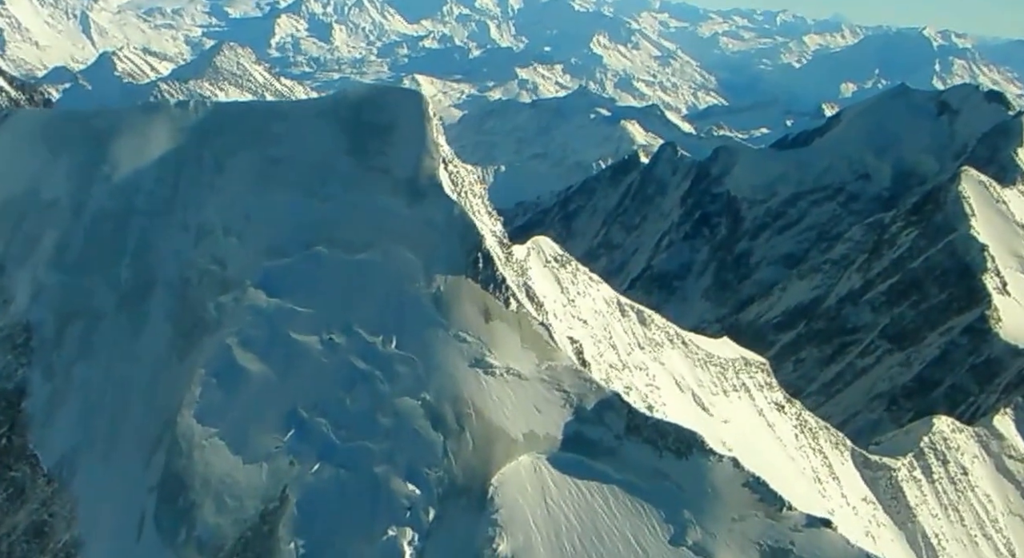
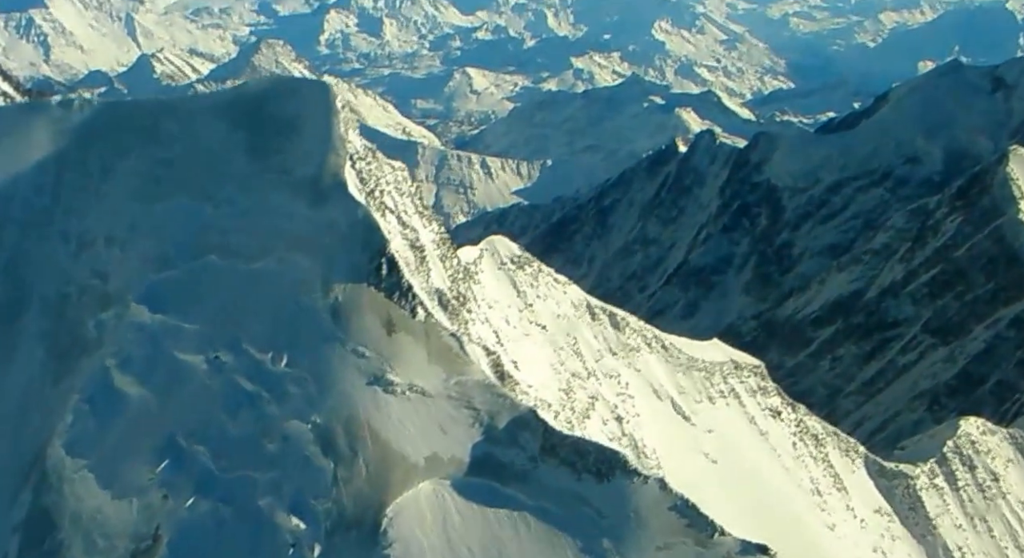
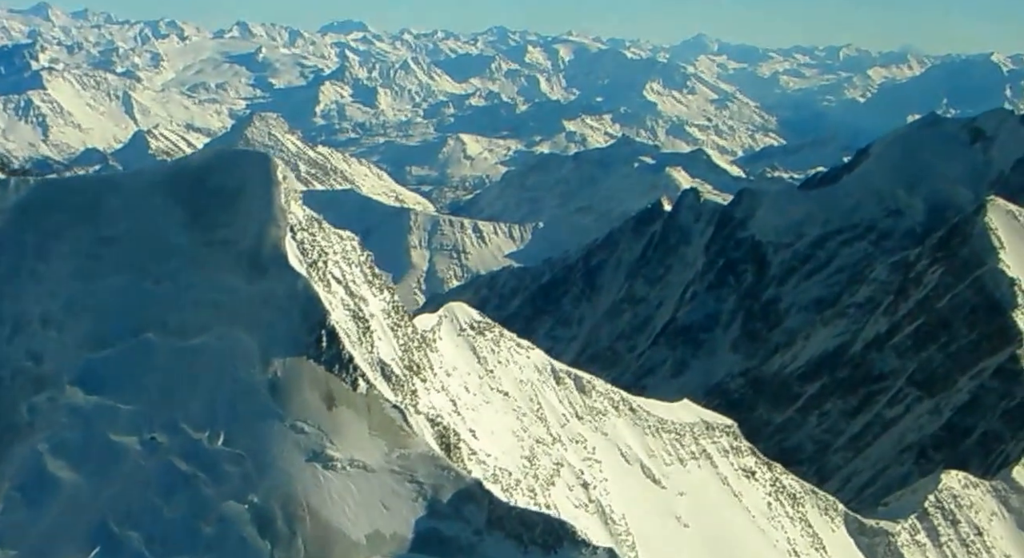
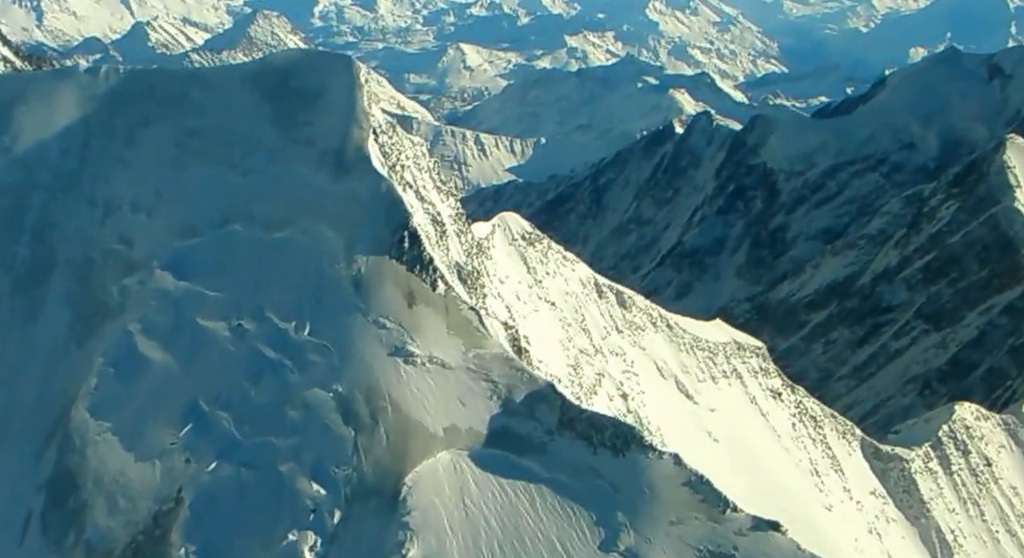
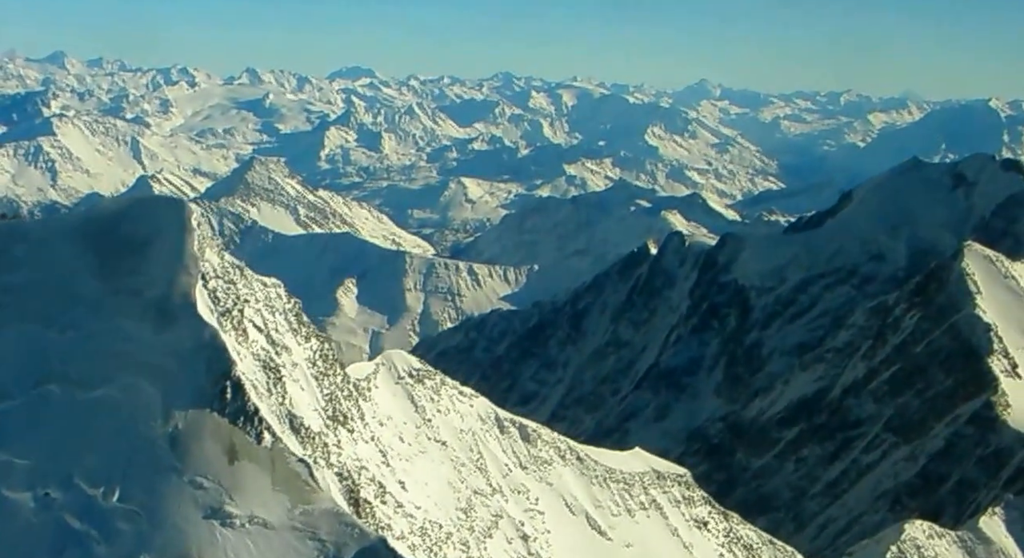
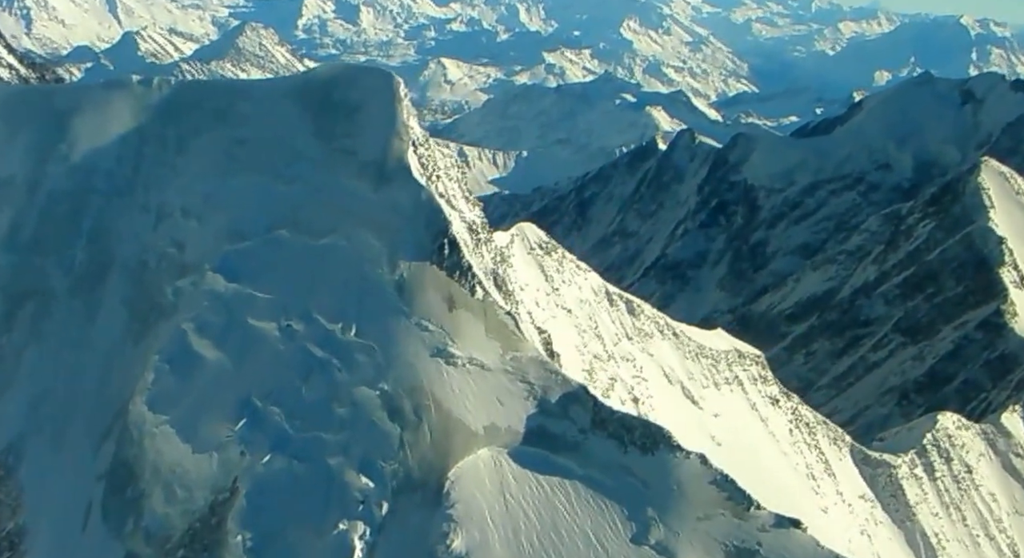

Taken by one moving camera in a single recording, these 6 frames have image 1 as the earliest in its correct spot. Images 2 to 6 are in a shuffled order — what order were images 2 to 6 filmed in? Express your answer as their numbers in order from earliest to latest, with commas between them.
6, 4, 2, 3, 5
